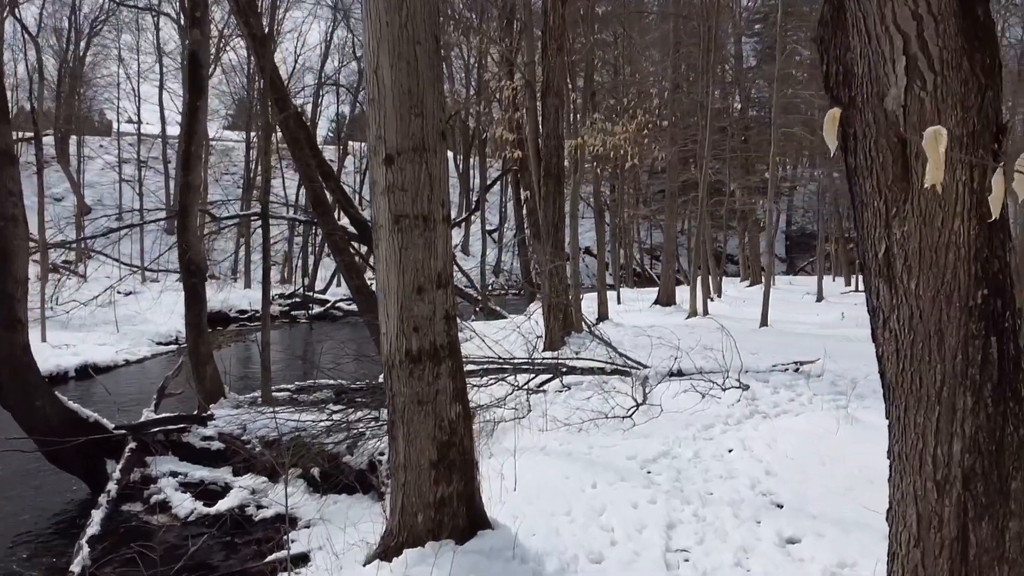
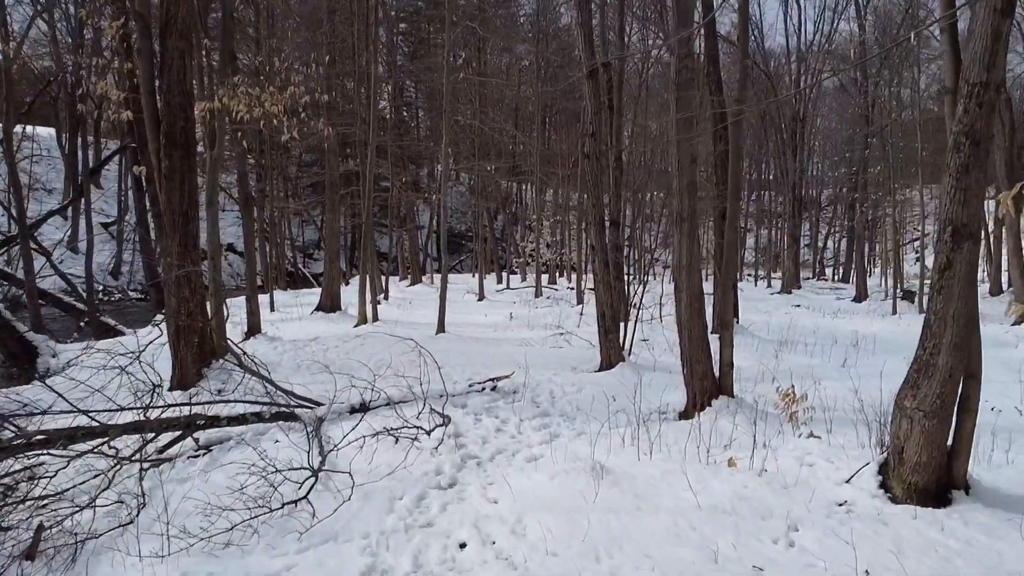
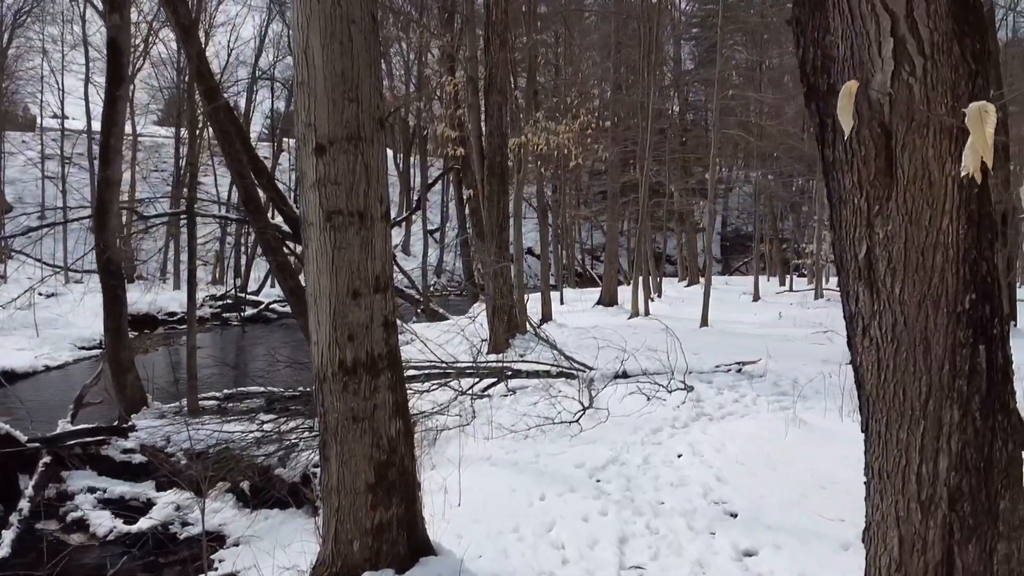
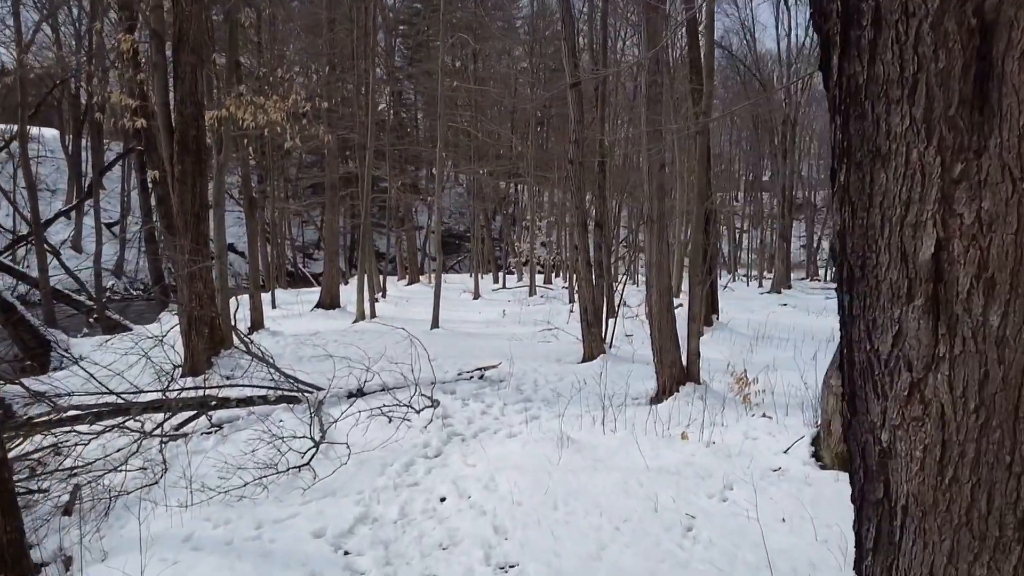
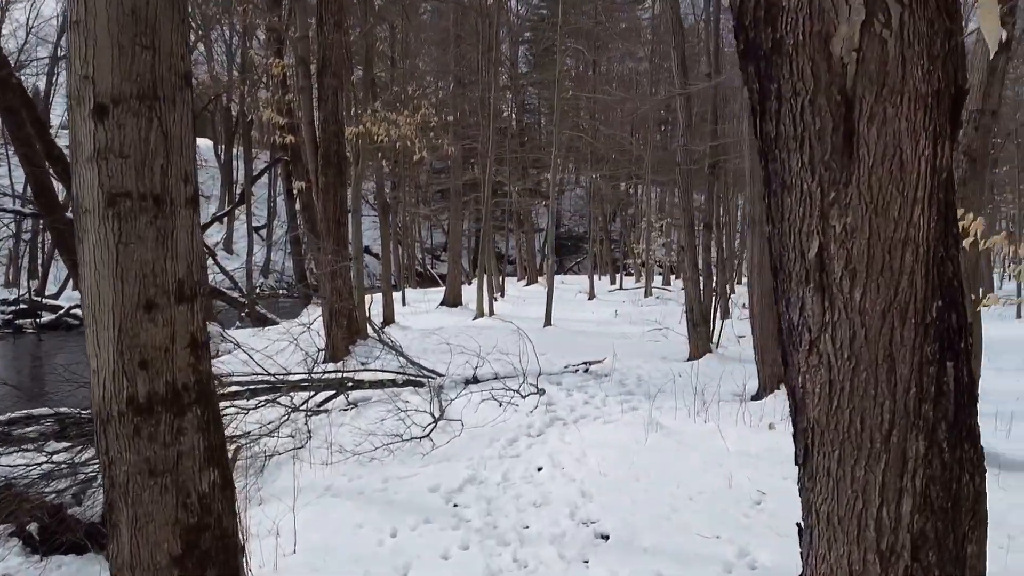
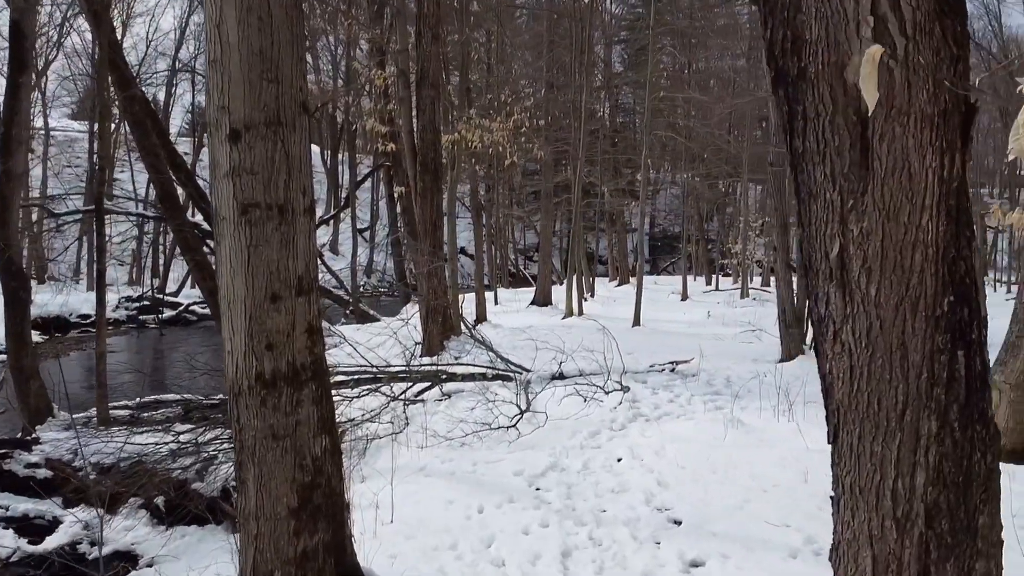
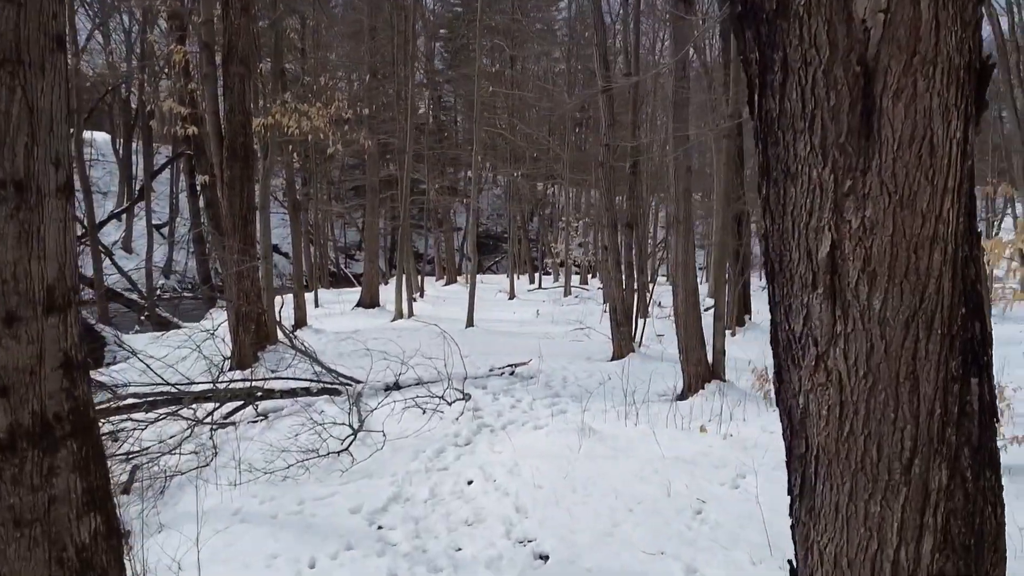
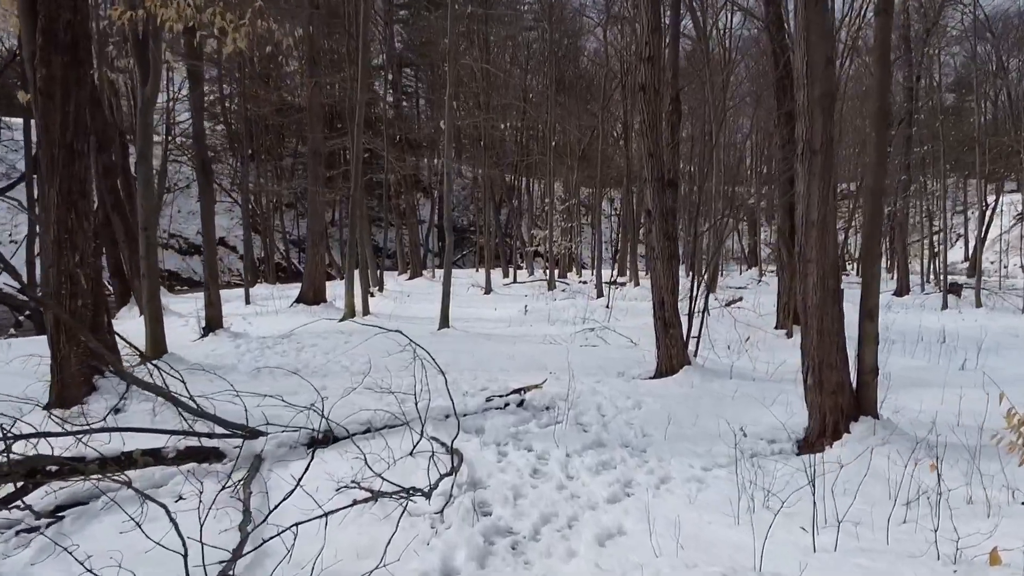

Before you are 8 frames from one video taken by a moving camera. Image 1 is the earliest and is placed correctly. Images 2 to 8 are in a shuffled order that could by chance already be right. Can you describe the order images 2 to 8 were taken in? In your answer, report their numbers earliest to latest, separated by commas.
3, 6, 5, 7, 4, 2, 8
